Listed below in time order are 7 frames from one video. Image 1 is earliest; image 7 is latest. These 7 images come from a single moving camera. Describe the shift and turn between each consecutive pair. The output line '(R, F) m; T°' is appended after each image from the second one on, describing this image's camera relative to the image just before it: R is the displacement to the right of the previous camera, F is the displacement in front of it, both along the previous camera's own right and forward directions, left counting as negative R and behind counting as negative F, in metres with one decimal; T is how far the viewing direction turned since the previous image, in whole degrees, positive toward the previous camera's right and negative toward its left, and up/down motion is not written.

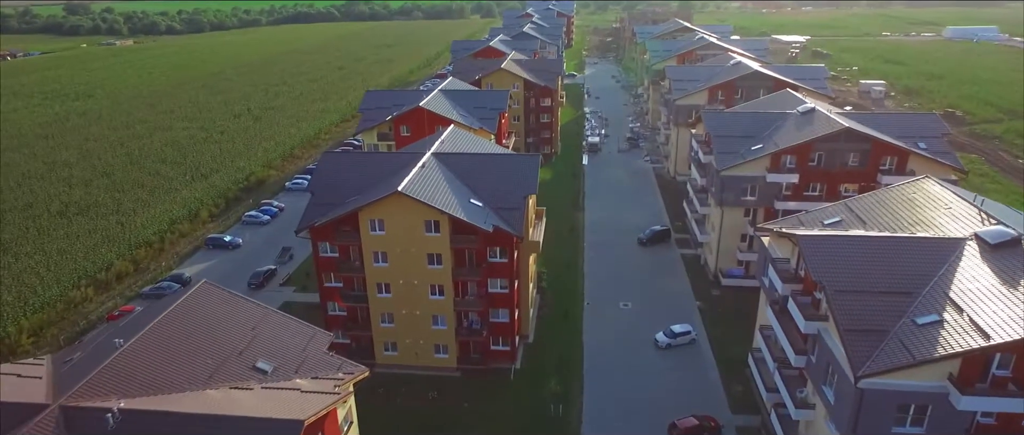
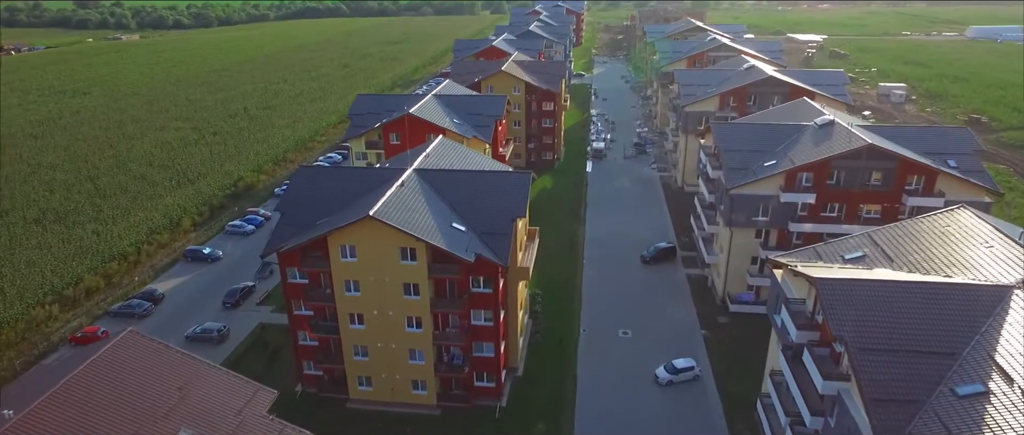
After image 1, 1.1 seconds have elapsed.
(+1.1, +2.9) m; -1°
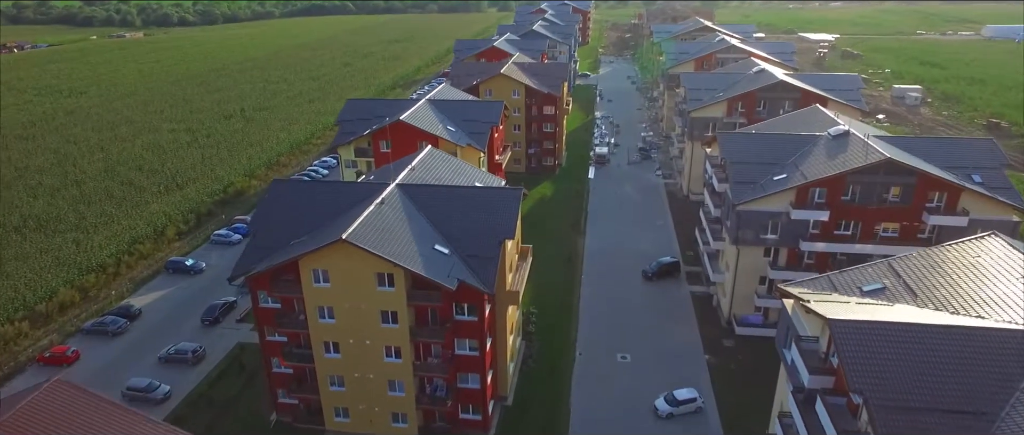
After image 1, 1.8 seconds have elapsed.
(+0.9, +2.2) m; -1°
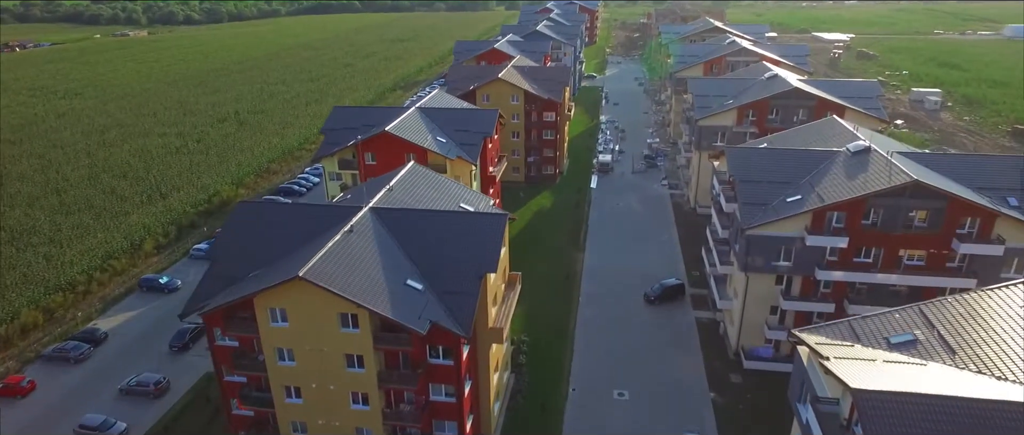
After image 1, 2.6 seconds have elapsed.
(+1.1, +2.8) m; -1°
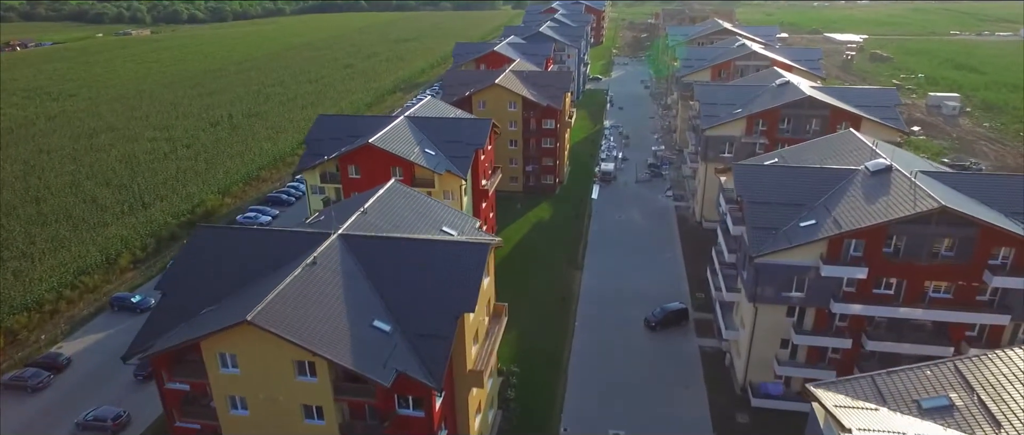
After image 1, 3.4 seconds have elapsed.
(+1.0, +2.5) m; -1°
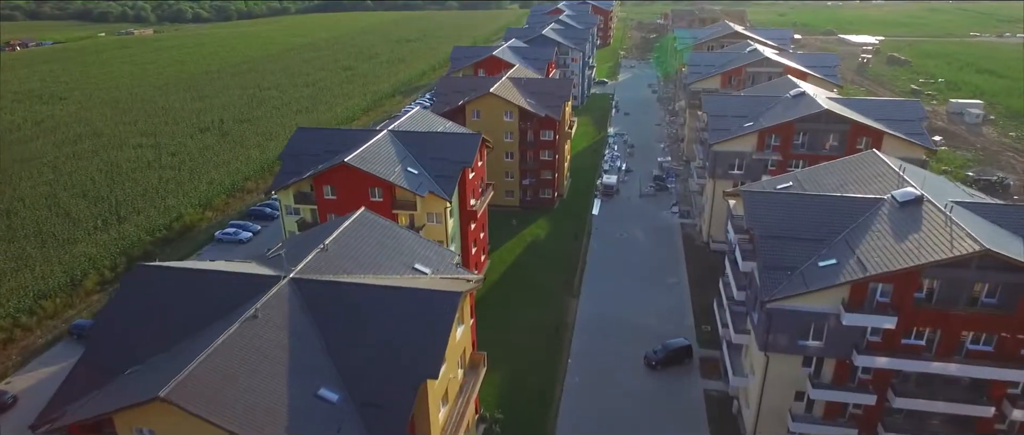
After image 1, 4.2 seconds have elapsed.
(+1.1, +3.1) m; -1°
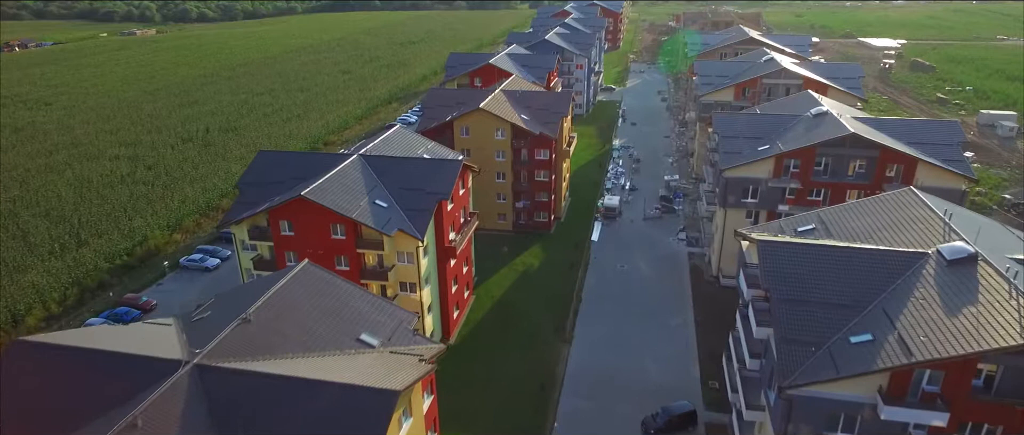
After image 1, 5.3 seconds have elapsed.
(+1.5, +4.3) m; -1°
